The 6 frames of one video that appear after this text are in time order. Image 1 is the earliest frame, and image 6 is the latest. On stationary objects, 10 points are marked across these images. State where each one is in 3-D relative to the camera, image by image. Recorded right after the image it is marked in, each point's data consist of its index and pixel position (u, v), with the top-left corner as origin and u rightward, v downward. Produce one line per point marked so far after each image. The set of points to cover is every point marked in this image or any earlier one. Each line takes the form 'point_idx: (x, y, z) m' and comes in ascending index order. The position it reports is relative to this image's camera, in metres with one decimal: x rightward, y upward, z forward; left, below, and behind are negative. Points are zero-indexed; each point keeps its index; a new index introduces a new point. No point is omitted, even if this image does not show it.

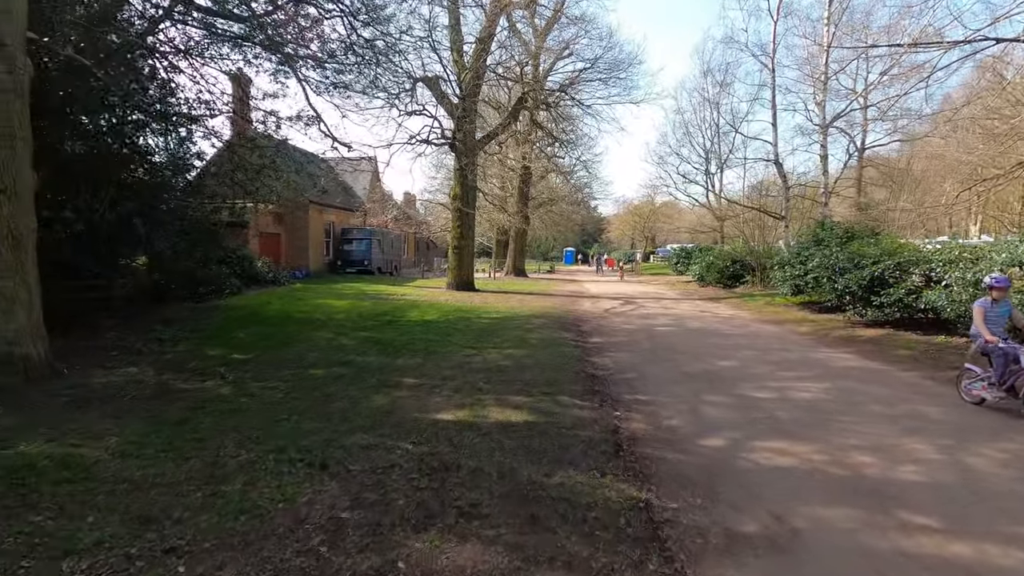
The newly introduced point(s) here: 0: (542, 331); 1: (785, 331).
0: (+0.7, -1.0, +12.2) m
1: (+6.4, -1.0, +12.5) m
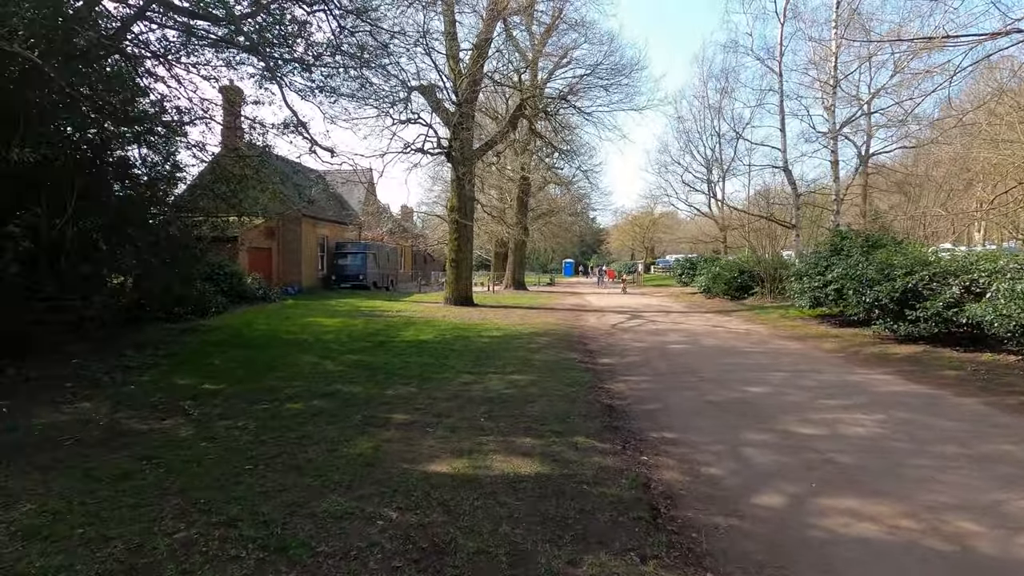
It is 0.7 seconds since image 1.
0: (+0.7, -1.3, +11.3) m
1: (+6.5, -1.3, +11.6) m
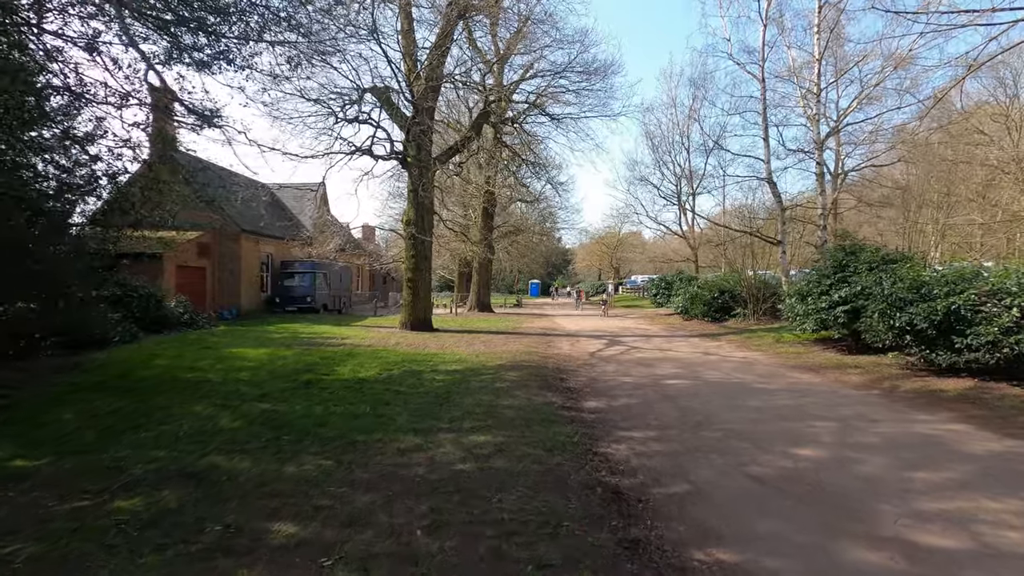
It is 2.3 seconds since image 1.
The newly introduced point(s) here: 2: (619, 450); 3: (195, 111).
0: (+0.1, -1.7, +8.9) m
1: (+5.8, -1.7, +9.6) m
2: (+1.2, -1.8, +5.9) m
3: (-6.4, +3.6, +10.9) m
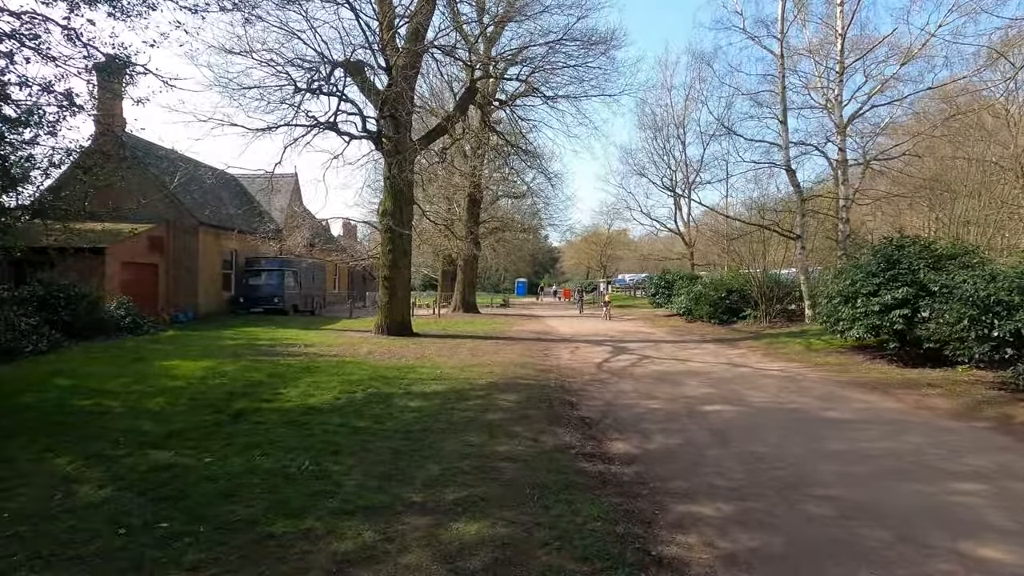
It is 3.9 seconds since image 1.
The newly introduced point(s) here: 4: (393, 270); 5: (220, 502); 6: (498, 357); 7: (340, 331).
0: (+0.1, -1.7, +6.7) m
1: (+5.8, -1.7, +7.5) m
2: (+1.2, -1.8, +3.7) m
3: (-6.5, +3.6, +8.4) m
4: (-4.1, +0.7, +18.7) m
5: (-2.4, -1.8, +4.5) m
6: (-0.3, -1.7, +13.1) m
7: (-6.4, -1.6, +19.9) m
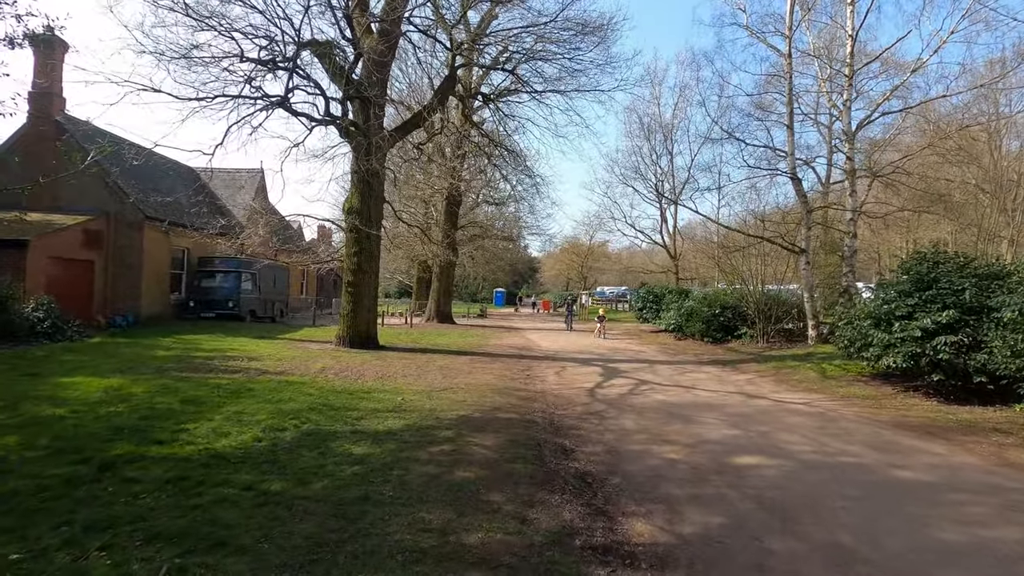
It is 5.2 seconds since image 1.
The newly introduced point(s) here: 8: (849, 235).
0: (-0.1, -1.9, +4.8) m
1: (+5.5, -2.0, +5.9) m
2: (+1.2, -1.9, +1.9) m
3: (-6.7, +3.6, +6.4) m
4: (-4.8, +0.4, +16.7) m
5: (-2.6, -1.8, +2.6) m
6: (-0.8, -1.9, +11.3) m
7: (-7.2, -1.8, +17.8) m
8: (+10.6, +1.7, +16.8) m
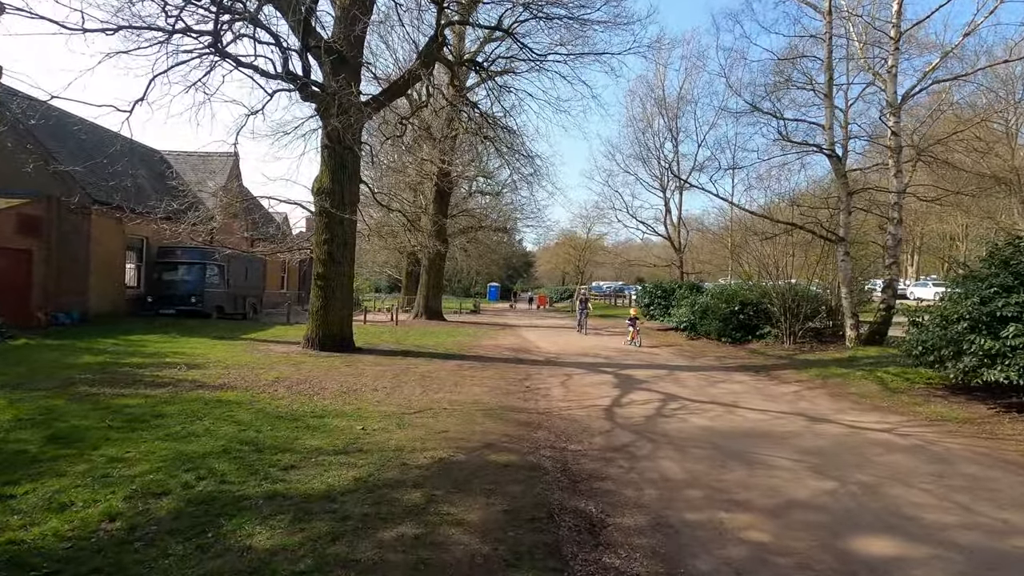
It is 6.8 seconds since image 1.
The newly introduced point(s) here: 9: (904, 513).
0: (-0.1, -1.8, +2.6) m
1: (+5.5, -2.0, +3.7) m
2: (+1.2, -1.9, -0.3) m
3: (-6.7, +3.7, +4.1) m
4: (-4.9, +0.6, +14.4) m
5: (-2.5, -1.8, +0.3) m
6: (-0.9, -1.8, +9.0) m
7: (-7.3, -1.6, +15.5) m
8: (+10.5, +1.8, +14.6) m
9: (+3.4, -1.9, +4.6) m
